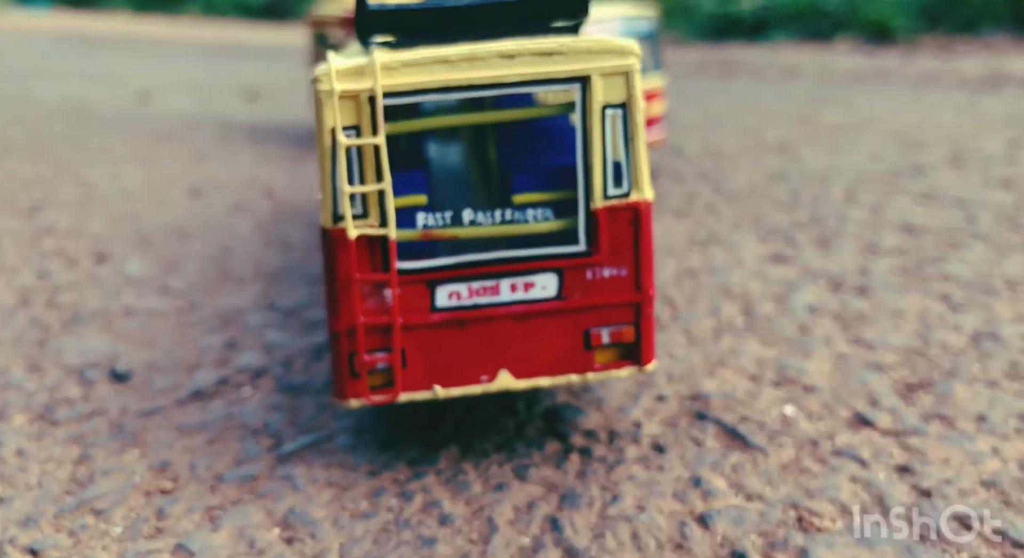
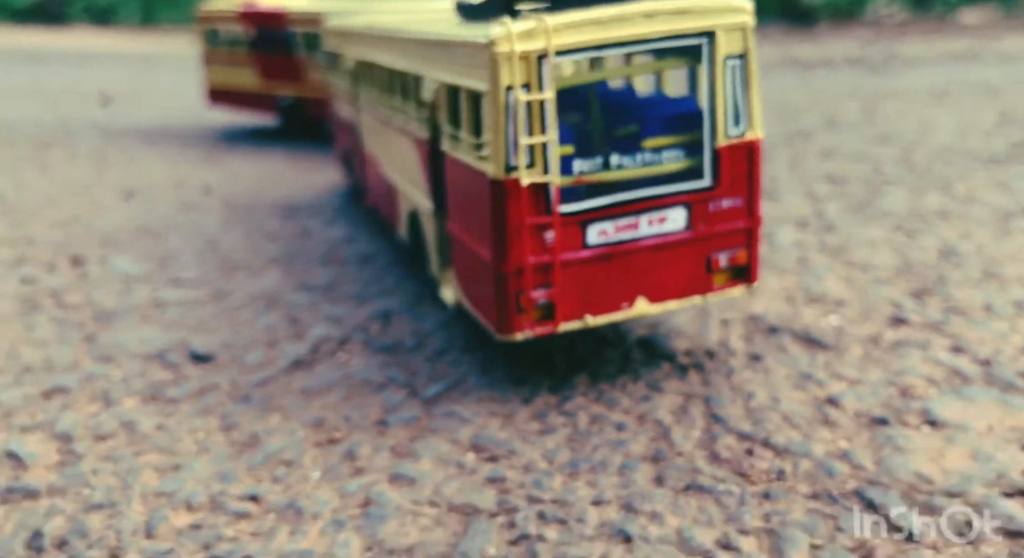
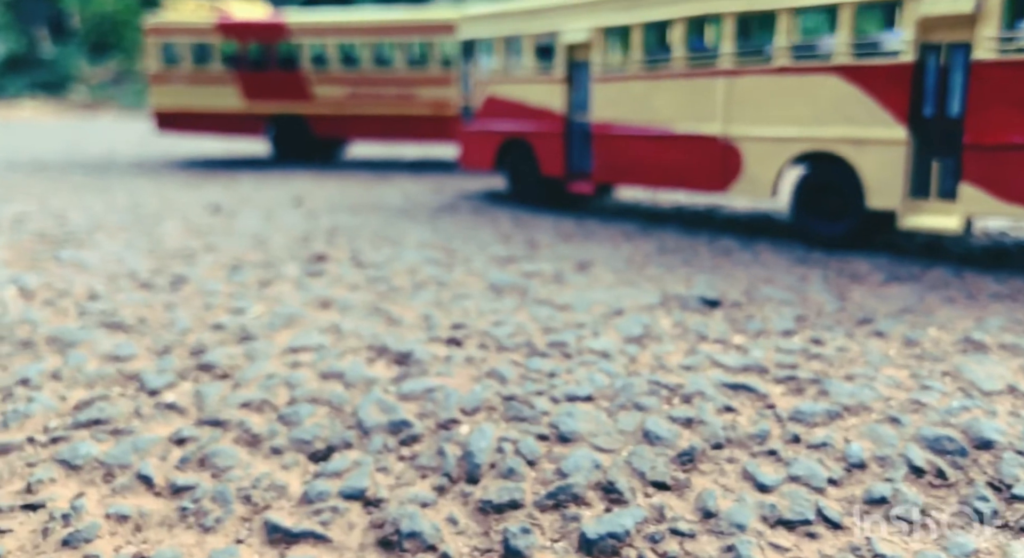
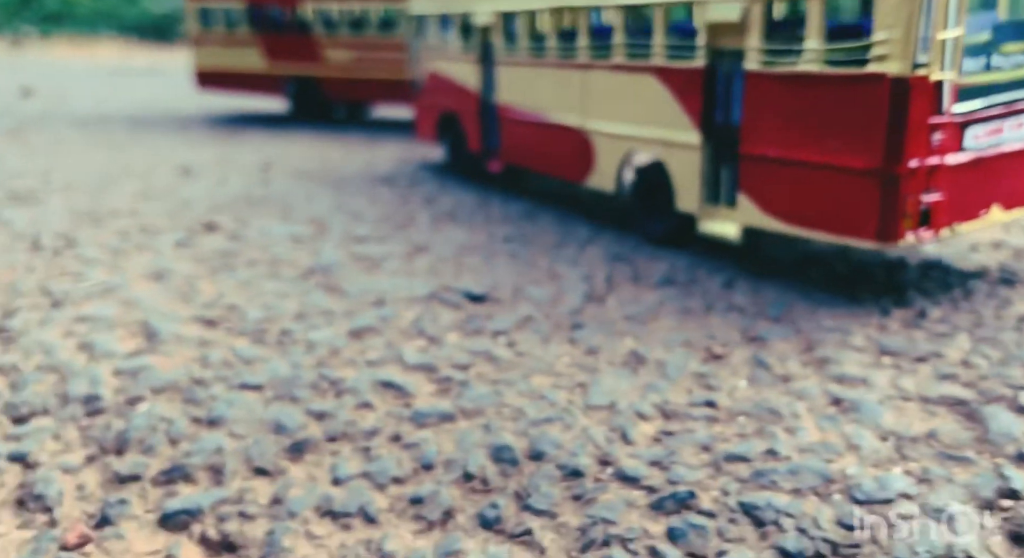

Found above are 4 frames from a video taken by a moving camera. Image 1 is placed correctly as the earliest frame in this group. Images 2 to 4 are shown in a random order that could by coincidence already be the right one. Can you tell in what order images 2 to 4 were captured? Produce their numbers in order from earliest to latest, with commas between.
2, 4, 3
